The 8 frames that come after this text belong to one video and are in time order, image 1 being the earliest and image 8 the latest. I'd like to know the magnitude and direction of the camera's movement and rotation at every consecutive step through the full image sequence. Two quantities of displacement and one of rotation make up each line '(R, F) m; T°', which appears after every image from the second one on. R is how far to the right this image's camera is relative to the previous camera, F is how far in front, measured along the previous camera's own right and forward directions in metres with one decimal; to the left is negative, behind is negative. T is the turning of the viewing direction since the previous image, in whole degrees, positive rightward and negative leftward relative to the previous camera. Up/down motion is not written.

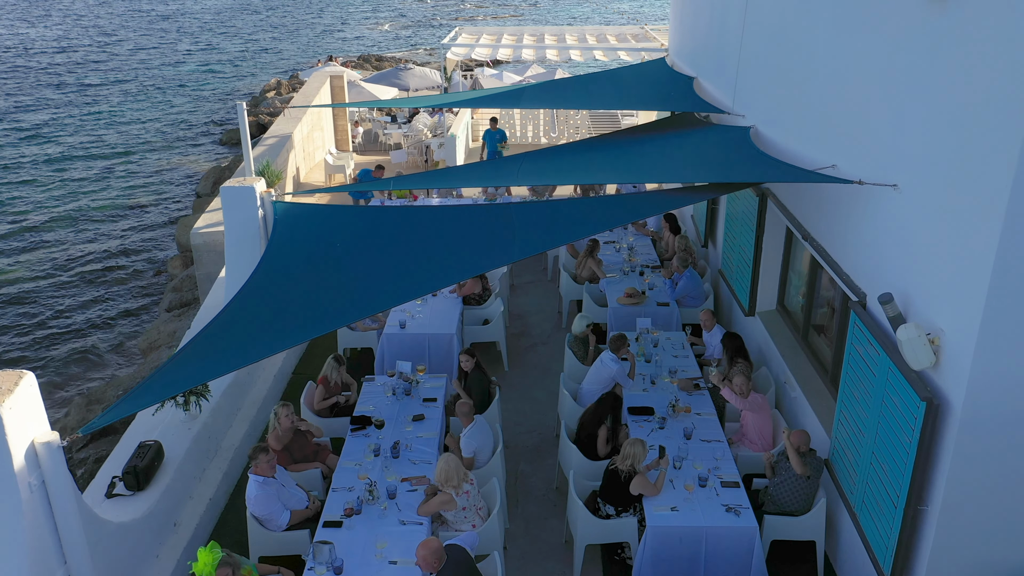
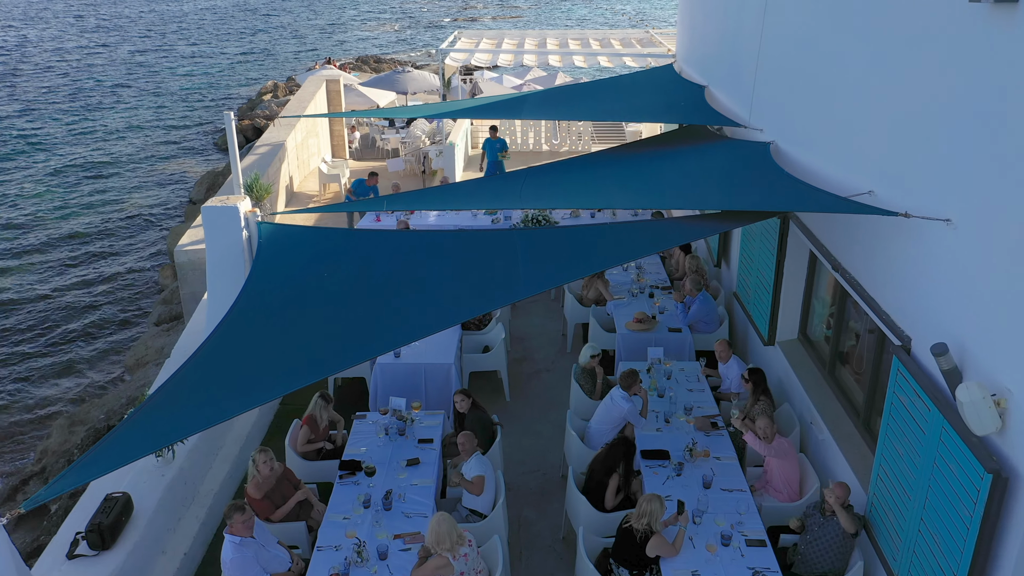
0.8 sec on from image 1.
(0.0, +0.5) m; 0°
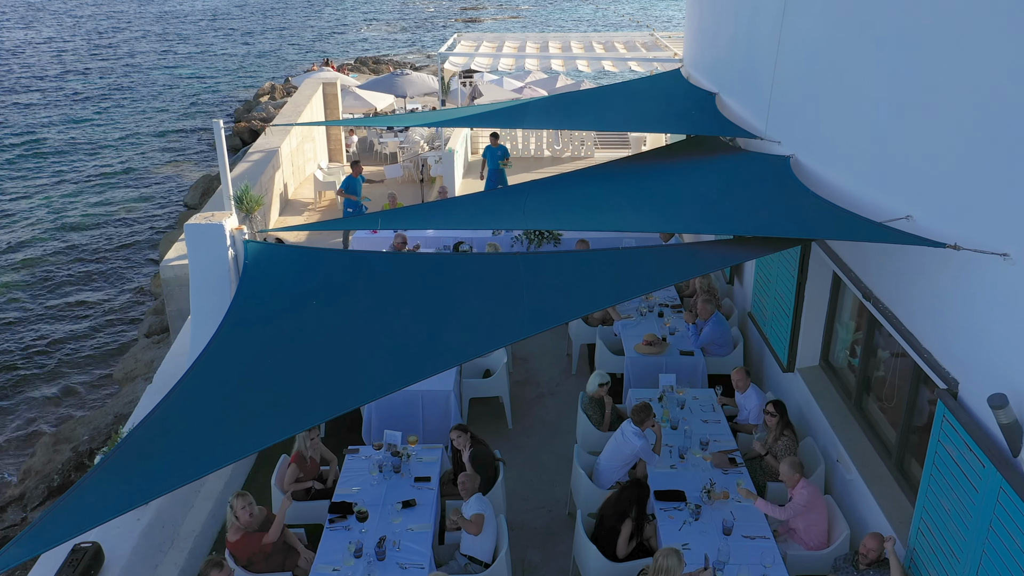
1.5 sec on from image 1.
(0.0, +0.4) m; 0°
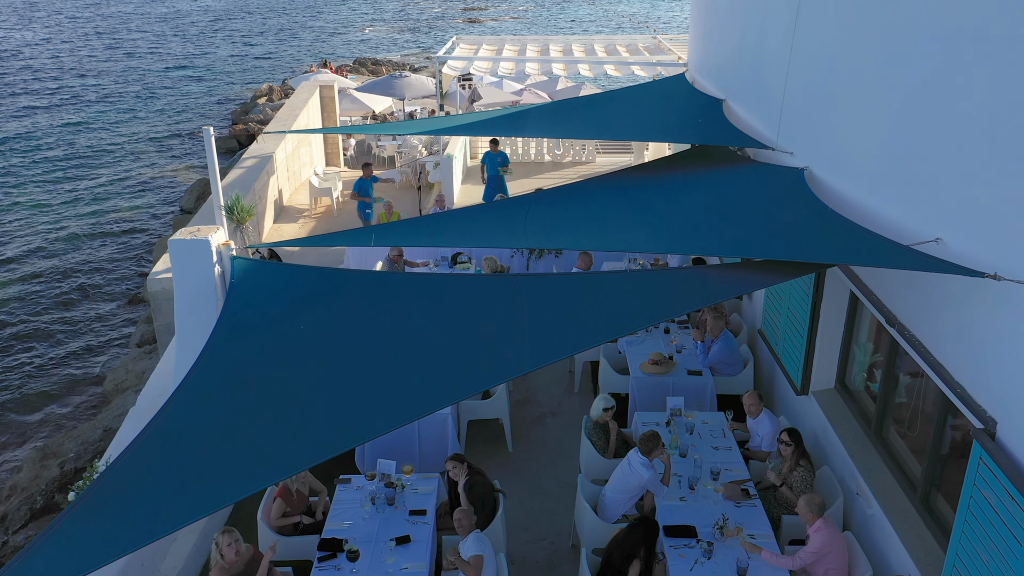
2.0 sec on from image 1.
(0.0, +0.3) m; 0°
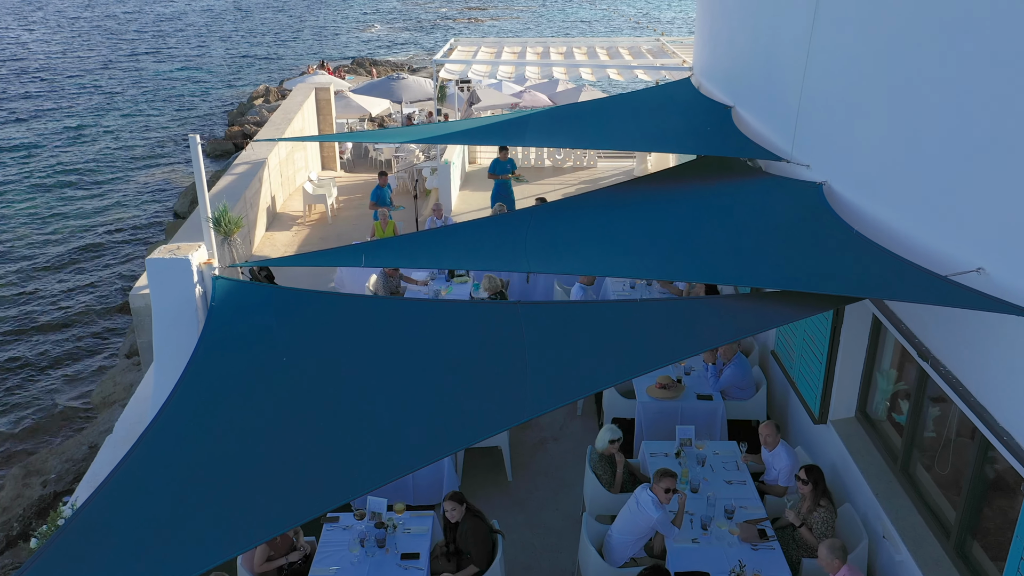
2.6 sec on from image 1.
(0.0, +0.4) m; 0°
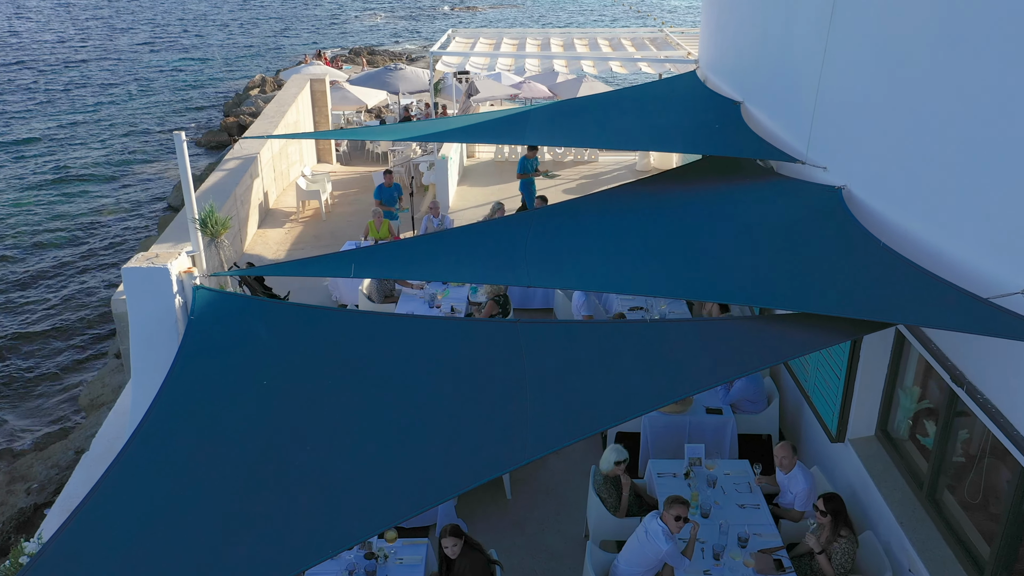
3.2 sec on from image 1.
(0.0, +0.3) m; 0°
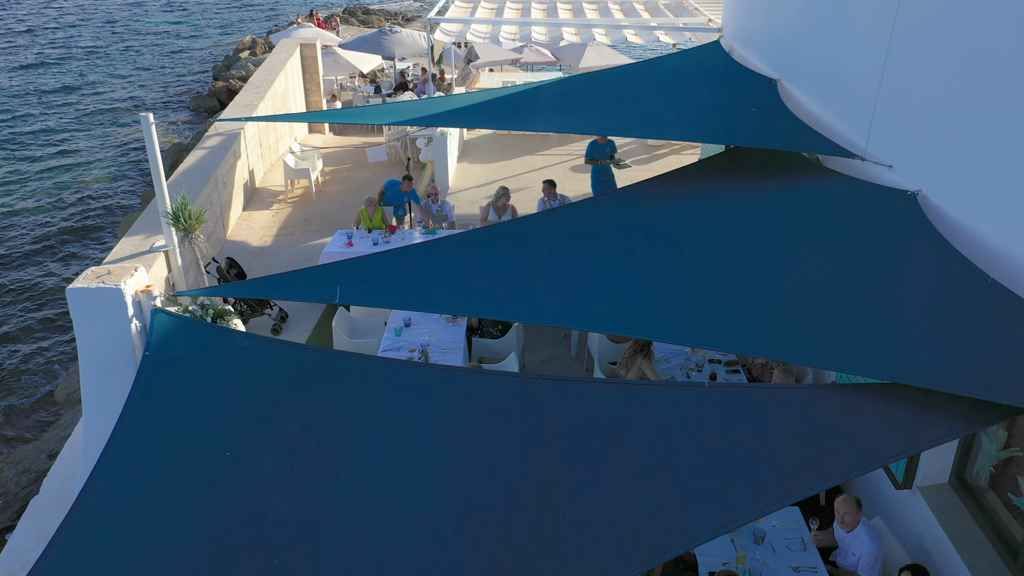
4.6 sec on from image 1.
(-0.1, +0.8) m; 0°
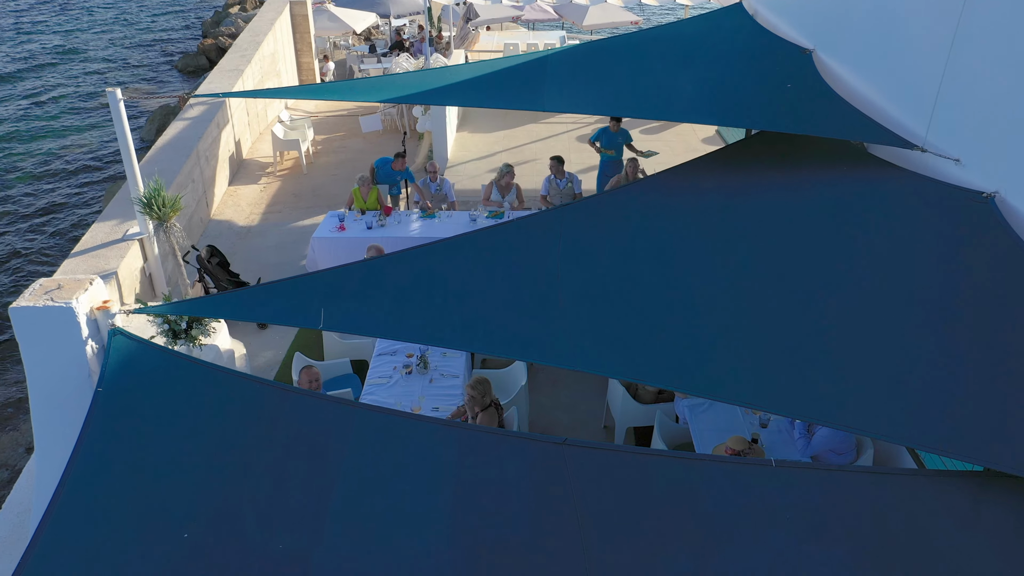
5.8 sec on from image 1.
(-0.1, +0.6) m; 0°
